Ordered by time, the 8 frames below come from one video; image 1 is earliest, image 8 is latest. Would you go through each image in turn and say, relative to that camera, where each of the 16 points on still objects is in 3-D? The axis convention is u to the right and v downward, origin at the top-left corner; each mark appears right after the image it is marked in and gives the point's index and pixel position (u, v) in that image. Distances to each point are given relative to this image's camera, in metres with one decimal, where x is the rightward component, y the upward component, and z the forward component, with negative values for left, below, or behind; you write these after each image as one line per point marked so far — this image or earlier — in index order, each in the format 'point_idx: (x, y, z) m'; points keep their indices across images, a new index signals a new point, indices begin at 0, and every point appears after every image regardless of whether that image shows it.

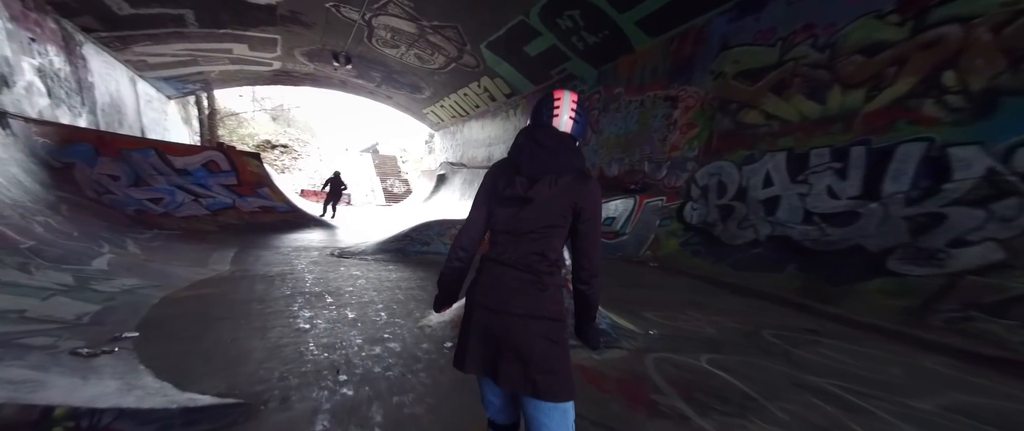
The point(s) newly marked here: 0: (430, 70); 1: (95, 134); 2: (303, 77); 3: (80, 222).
0: (-3.7, +6.5, +14.4) m
1: (-8.3, +1.7, +6.6) m
2: (-11.6, +7.7, +18.3) m
3: (-6.4, -0.1, +4.9) m
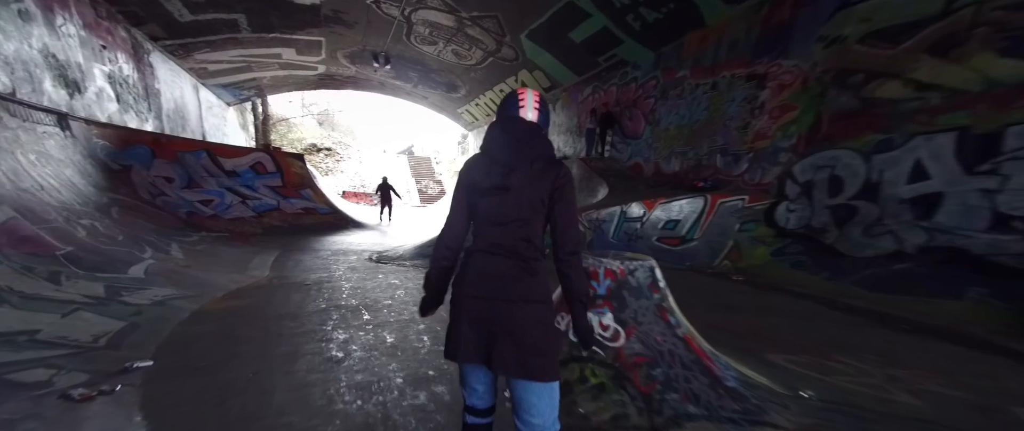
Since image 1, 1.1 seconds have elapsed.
0: (-2.0, +6.4, +14.1) m
1: (-7.4, +1.6, +6.7) m
2: (-9.5, +7.7, +18.7) m
3: (-5.7, -0.2, +4.9) m
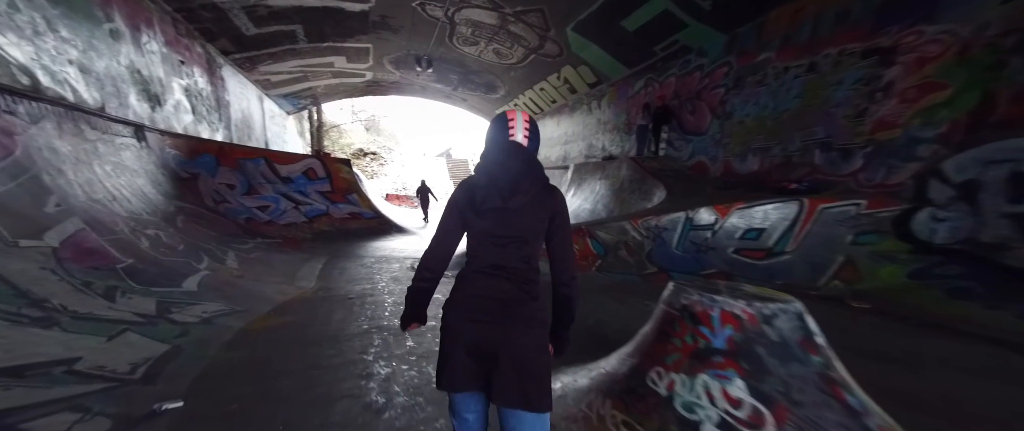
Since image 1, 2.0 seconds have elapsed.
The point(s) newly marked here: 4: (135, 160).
0: (-0.2, +6.3, +13.7) m
1: (-6.4, +1.5, +7.1) m
2: (-7.1, +7.5, +19.2) m
3: (-4.9, -0.3, +5.0) m
4: (-5.9, +0.9, +5.1) m
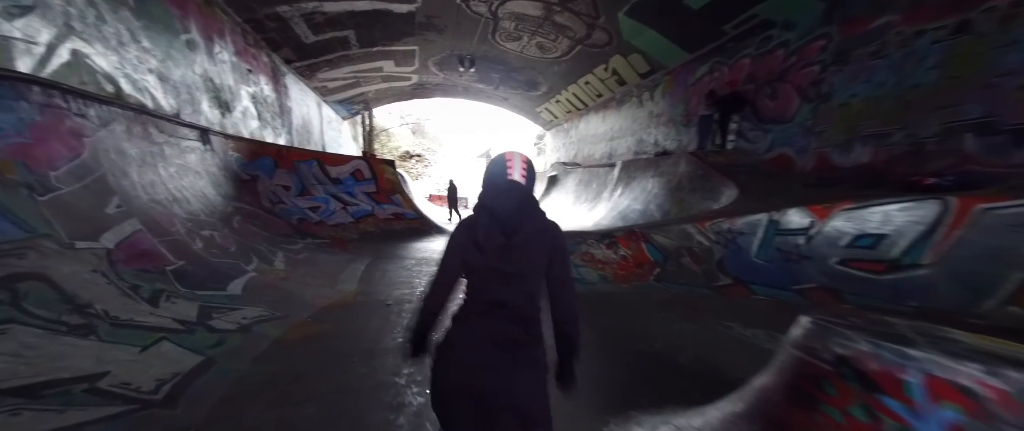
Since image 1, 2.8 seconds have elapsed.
0: (+1.6, +6.3, +13.2) m
1: (-5.4, +1.5, +7.3) m
2: (-4.6, +7.6, +19.4) m
3: (-4.2, -0.3, +5.1) m
4: (-5.2, +0.9, +5.4) m
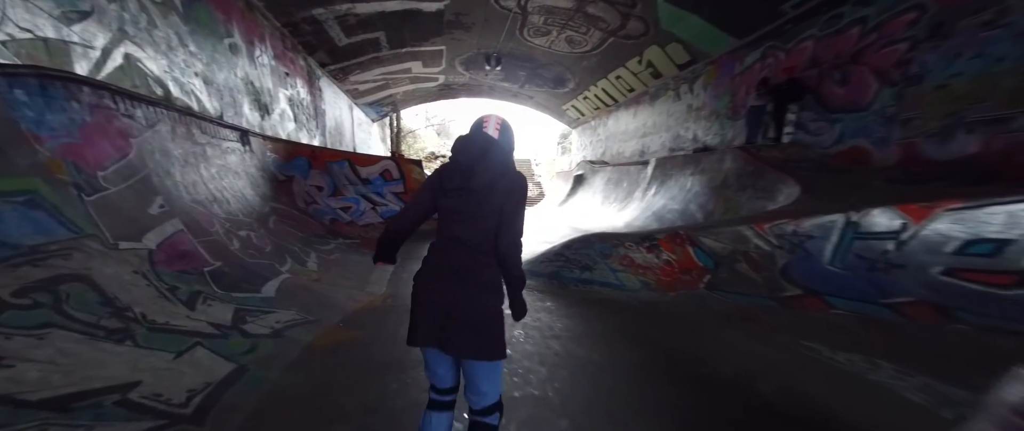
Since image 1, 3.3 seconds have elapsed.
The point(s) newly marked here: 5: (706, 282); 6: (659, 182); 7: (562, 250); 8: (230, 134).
0: (+2.7, +6.3, +12.7) m
1: (-4.7, +1.5, +7.4) m
2: (-3.0, +7.6, +19.4) m
3: (-3.6, -0.3, +5.1) m
4: (-4.6, +0.9, +5.5) m
5: (+3.0, -1.0, +5.0) m
6: (+5.1, +1.2, +11.3) m
7: (+1.0, -0.7, +6.4) m
8: (-4.7, +1.4, +5.5) m
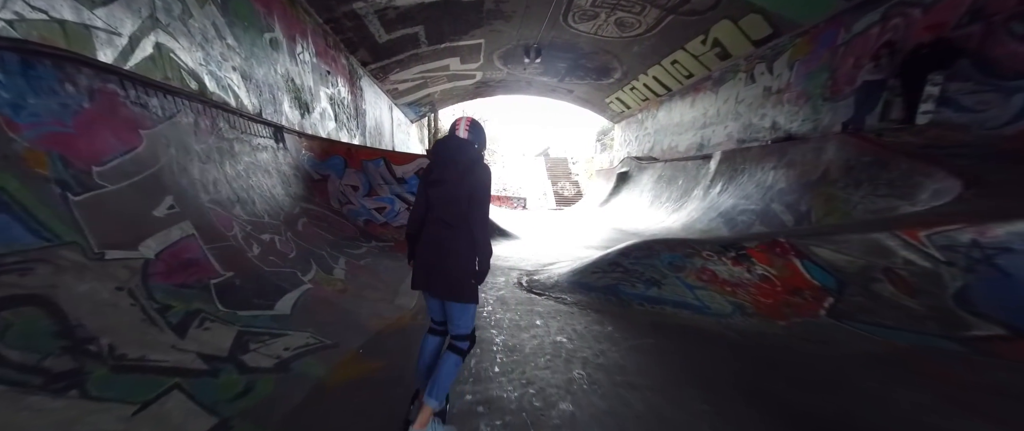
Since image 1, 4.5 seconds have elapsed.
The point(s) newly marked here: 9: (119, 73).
0: (+4.2, +6.3, +11.5) m
1: (-3.7, +1.5, +7.1) m
2: (-0.6, +7.6, +18.8) m
3: (-2.9, -0.3, +4.7) m
4: (-3.8, +0.9, +5.1) m
5: (+3.6, -1.1, +3.8) m
6: (+6.5, +1.1, +9.9) m
7: (+1.8, -0.7, +5.5) m
8: (-3.9, +1.3, +5.1) m
9: (-3.5, +1.2, +2.9) m
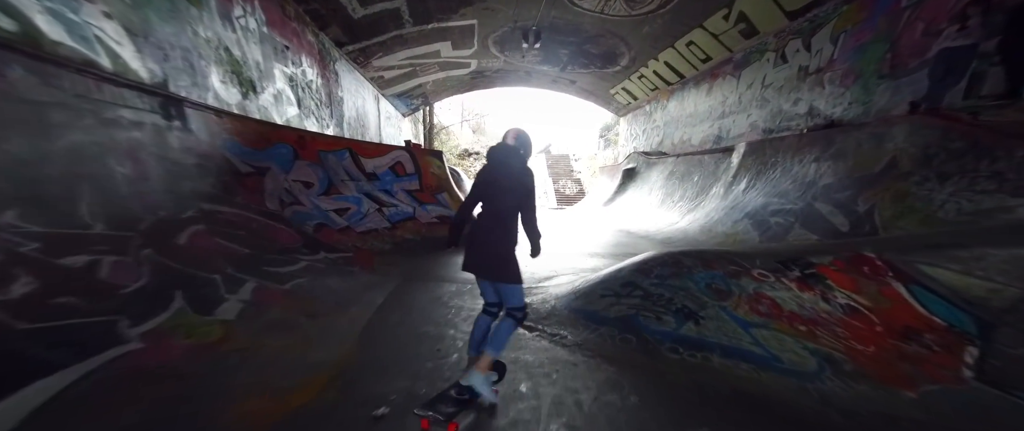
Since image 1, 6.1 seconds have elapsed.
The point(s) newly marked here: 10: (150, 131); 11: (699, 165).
0: (+4.1, +6.3, +10.1) m
1: (-3.9, +1.4, +5.7) m
2: (-0.8, +7.6, +17.4) m
3: (-3.1, -0.4, +3.4) m
4: (-4.0, +0.8, +3.8) m
5: (+3.4, -1.1, +2.4) m
6: (+6.3, +1.1, +8.5) m
7: (+1.6, -0.8, +4.1) m
8: (-4.1, +1.3, +3.8) m
9: (-3.7, +1.2, +1.5) m
10: (-4.1, +0.9, +3.8) m
11: (+6.7, +1.8, +11.7) m
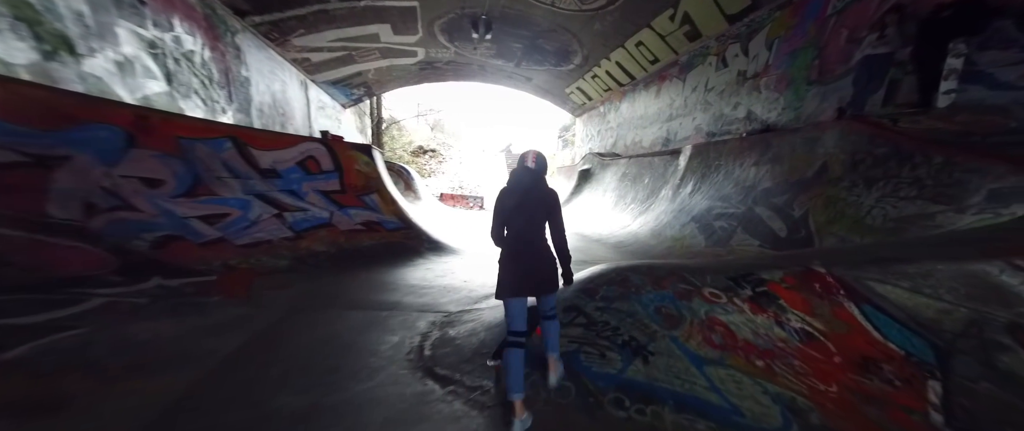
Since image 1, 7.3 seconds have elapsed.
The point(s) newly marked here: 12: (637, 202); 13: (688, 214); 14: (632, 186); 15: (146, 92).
0: (+2.4, +6.2, +9.7) m
1: (-4.9, +1.3, +4.4) m
2: (-3.3, +7.6, +16.3) m
3: (-3.8, -0.6, +2.1) m
4: (-4.8, +0.7, +2.4) m
5: (+2.8, -1.3, +2.0) m
6: (+4.9, +1.0, +8.4) m
7: (+0.7, -0.9, +3.5) m
8: (-4.9, +1.1, +2.4) m
9: (-4.2, +1.0, +0.2) m
10: (-4.8, +0.8, +2.4) m
11: (+4.8, +1.7, +11.6) m
12: (+4.3, +0.5, +11.2) m
13: (+4.5, 0.0, +8.3) m
14: (+4.5, +1.1, +12.1) m
15: (-6.8, +2.3, +6.5) m
